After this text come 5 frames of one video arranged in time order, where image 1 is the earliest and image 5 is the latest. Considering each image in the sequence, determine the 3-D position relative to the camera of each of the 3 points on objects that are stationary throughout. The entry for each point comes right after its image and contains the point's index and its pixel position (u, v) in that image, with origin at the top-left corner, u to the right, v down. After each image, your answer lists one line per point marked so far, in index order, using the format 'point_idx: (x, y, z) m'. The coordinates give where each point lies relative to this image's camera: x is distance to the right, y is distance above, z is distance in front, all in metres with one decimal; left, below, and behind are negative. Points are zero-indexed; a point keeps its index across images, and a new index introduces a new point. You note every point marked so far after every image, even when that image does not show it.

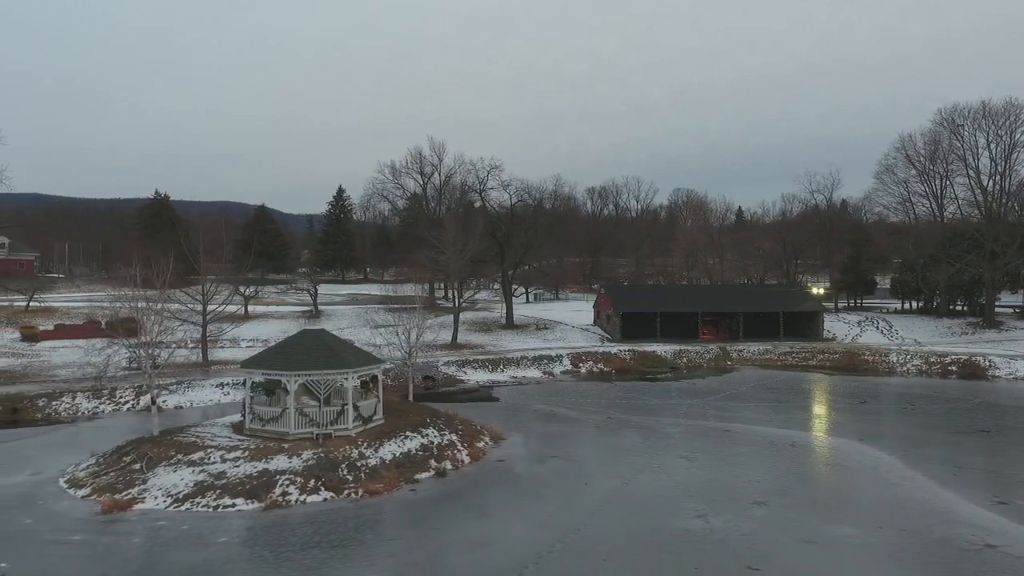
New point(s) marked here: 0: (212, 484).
0: (-7.4, -4.9, +16.5) m
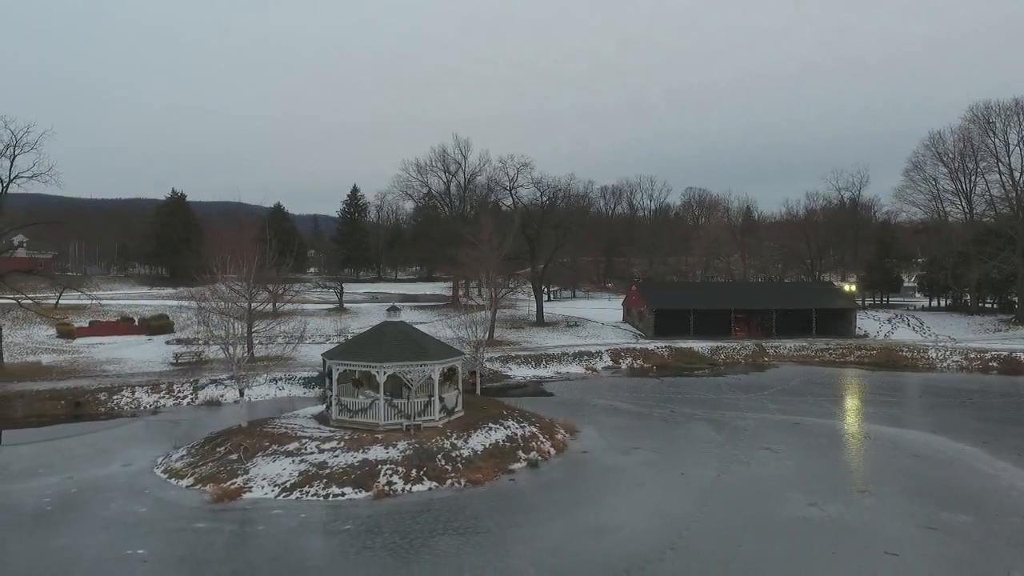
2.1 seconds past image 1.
0: (-4.9, -4.6, +16.6) m
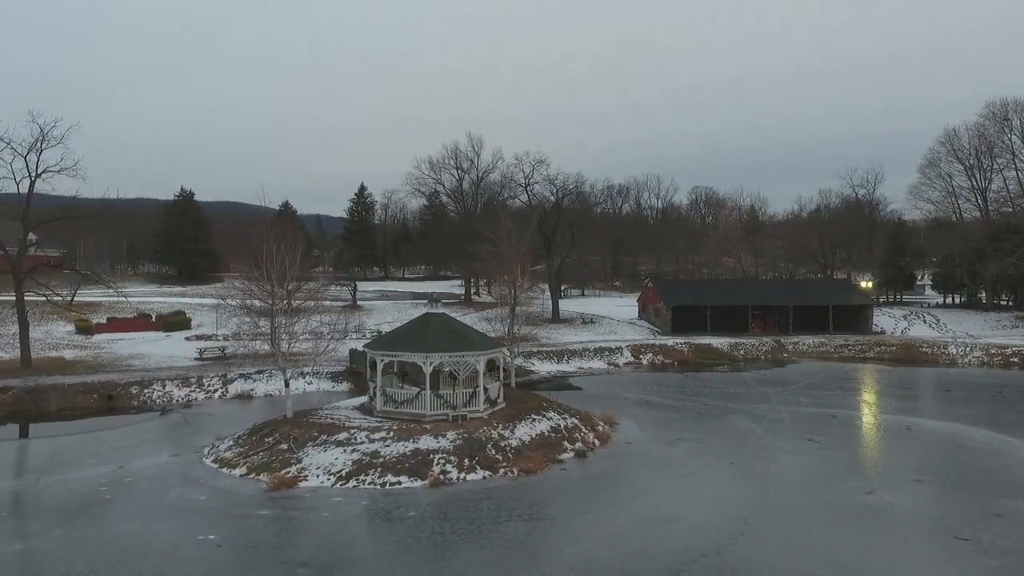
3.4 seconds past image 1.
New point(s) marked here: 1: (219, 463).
0: (-3.5, -4.3, +16.6) m
1: (-7.8, -4.6, +17.6) m
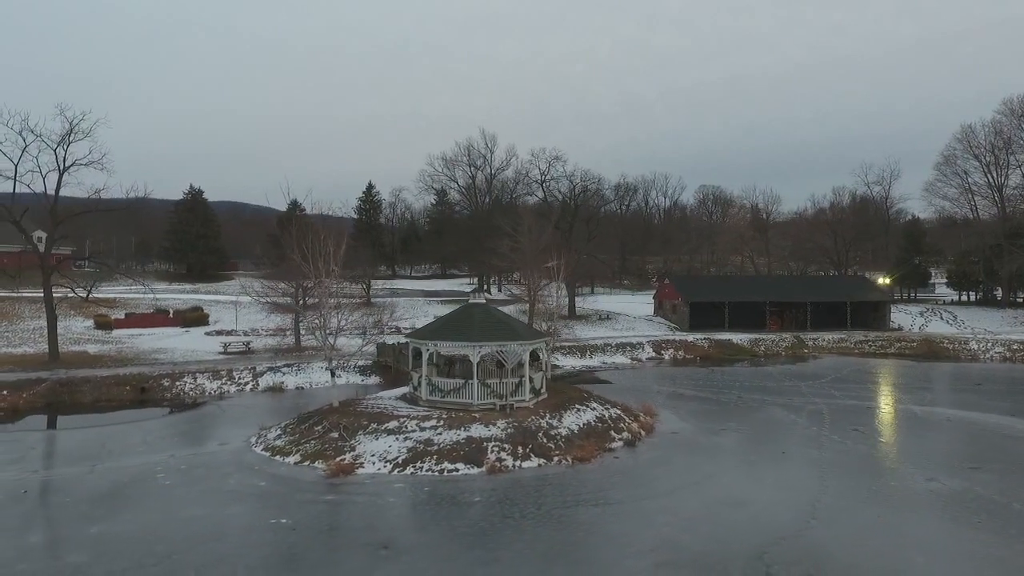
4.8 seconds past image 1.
0: (-2.2, -4.0, +16.6) m
1: (-6.4, -4.3, +17.6) m
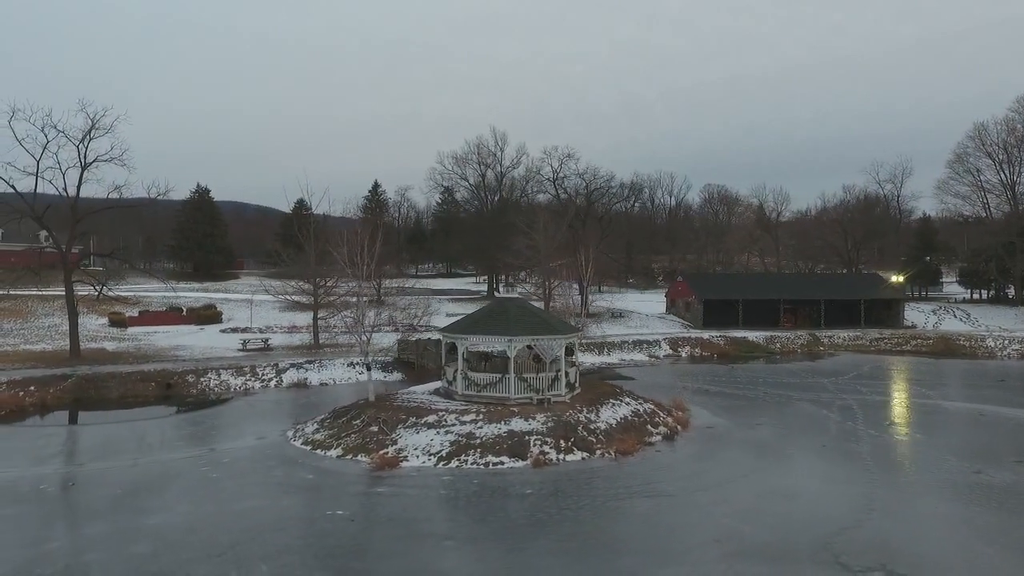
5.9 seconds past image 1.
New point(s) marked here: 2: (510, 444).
0: (-1.1, -3.9, +16.5) m
1: (-5.3, -4.1, +17.5) m
2: (-0.1, -3.9, +16.4) m
